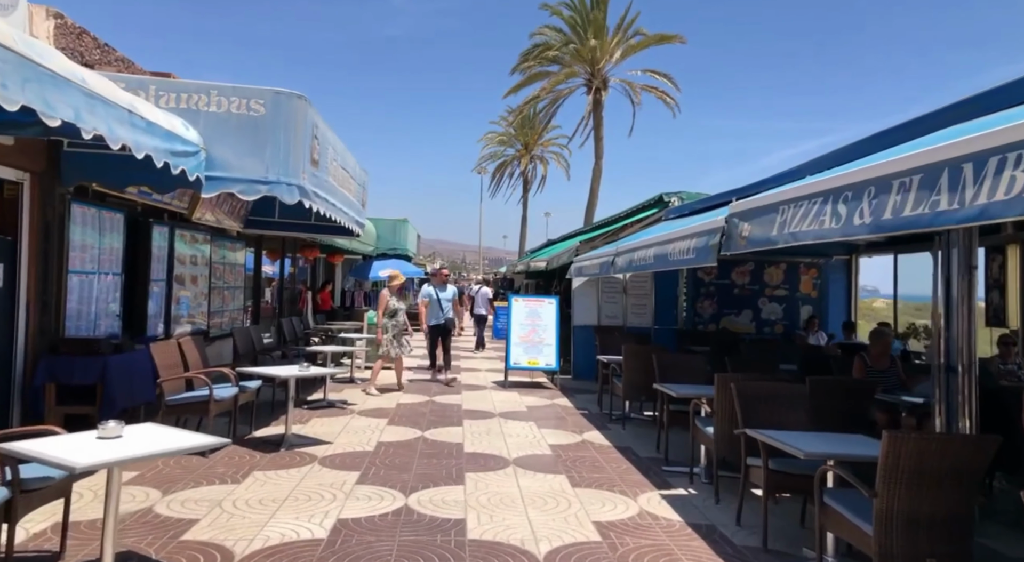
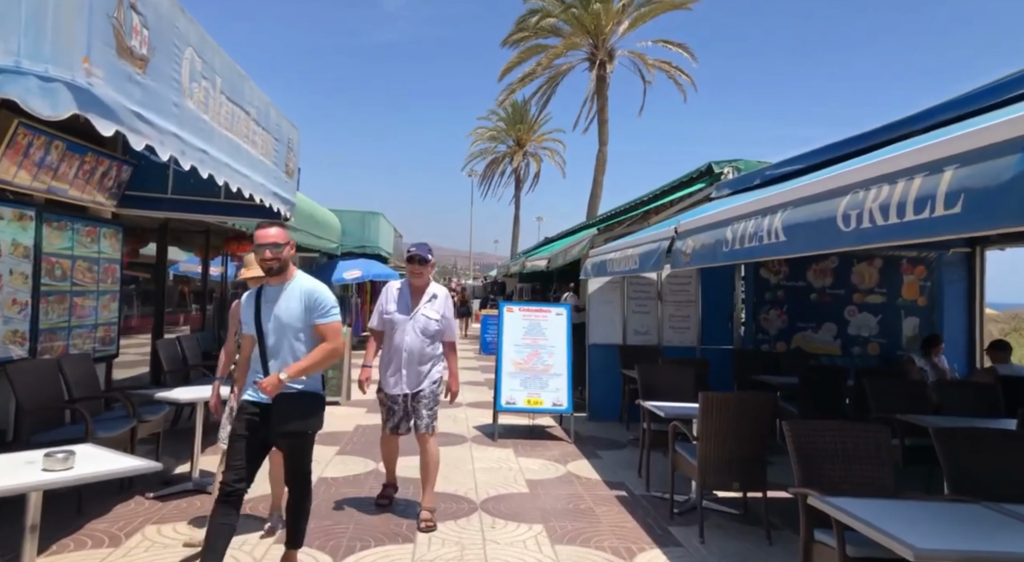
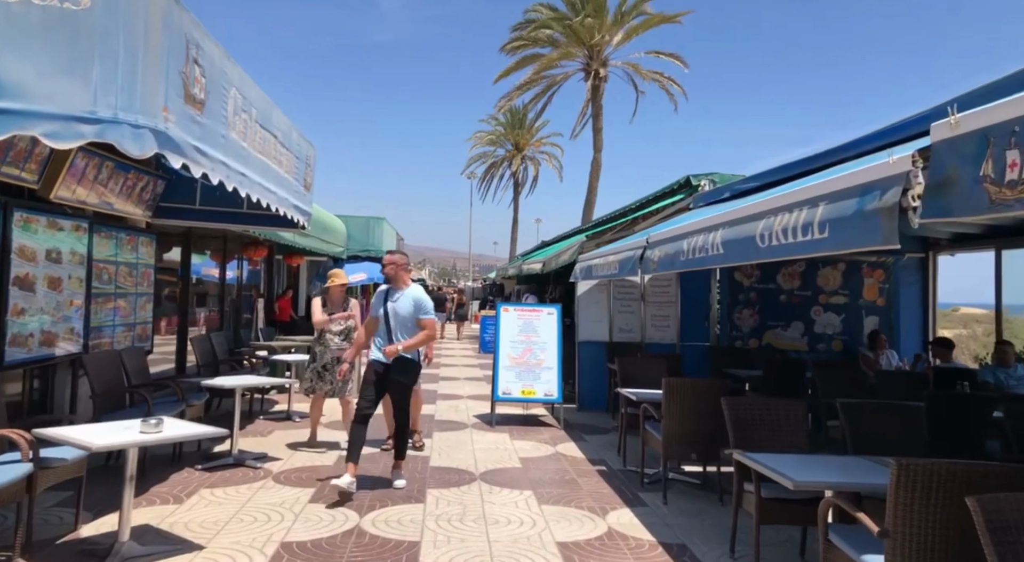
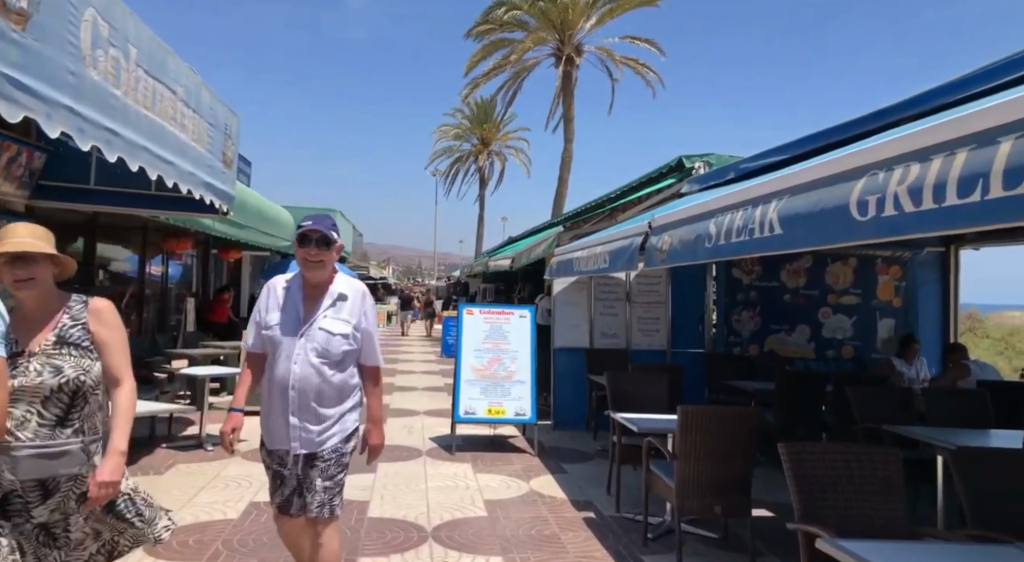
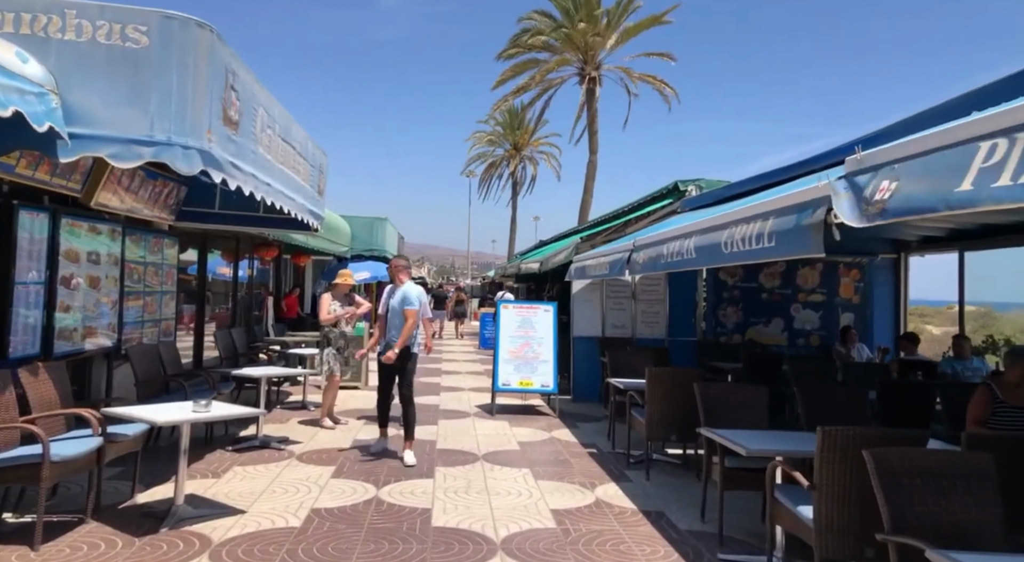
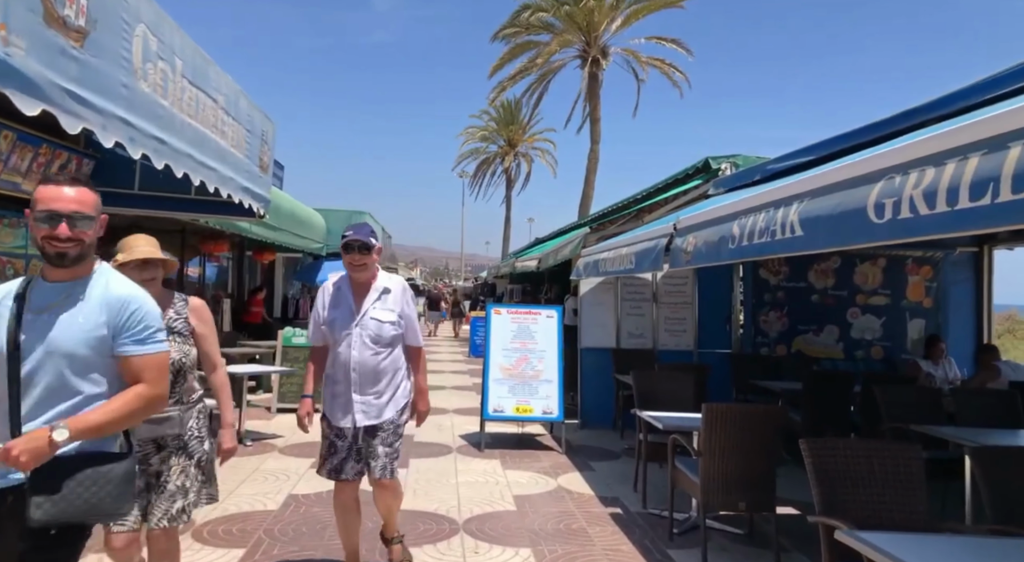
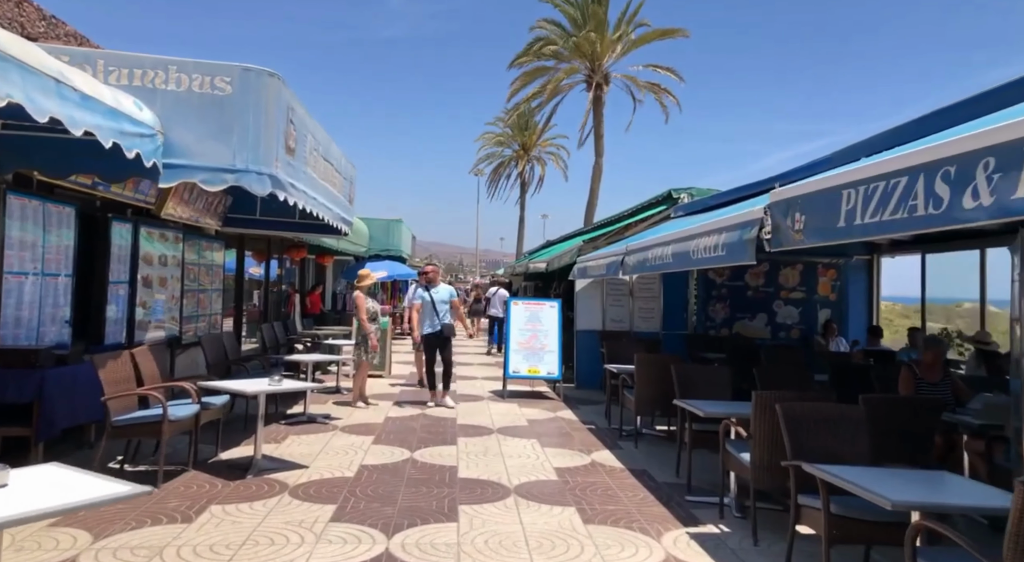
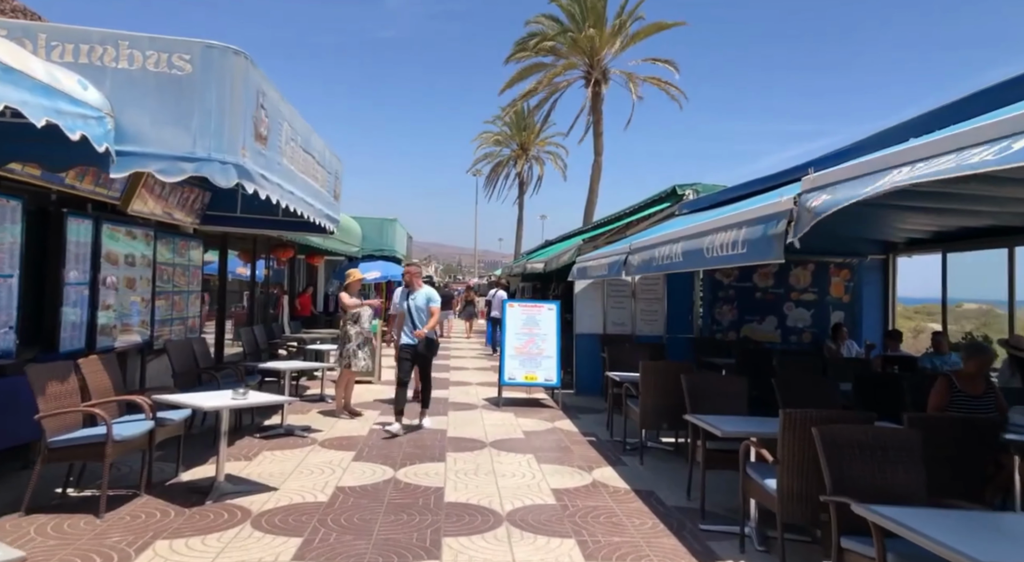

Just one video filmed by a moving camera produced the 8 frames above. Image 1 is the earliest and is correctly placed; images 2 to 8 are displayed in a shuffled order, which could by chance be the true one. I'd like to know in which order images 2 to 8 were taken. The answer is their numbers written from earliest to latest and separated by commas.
7, 8, 5, 3, 2, 6, 4
